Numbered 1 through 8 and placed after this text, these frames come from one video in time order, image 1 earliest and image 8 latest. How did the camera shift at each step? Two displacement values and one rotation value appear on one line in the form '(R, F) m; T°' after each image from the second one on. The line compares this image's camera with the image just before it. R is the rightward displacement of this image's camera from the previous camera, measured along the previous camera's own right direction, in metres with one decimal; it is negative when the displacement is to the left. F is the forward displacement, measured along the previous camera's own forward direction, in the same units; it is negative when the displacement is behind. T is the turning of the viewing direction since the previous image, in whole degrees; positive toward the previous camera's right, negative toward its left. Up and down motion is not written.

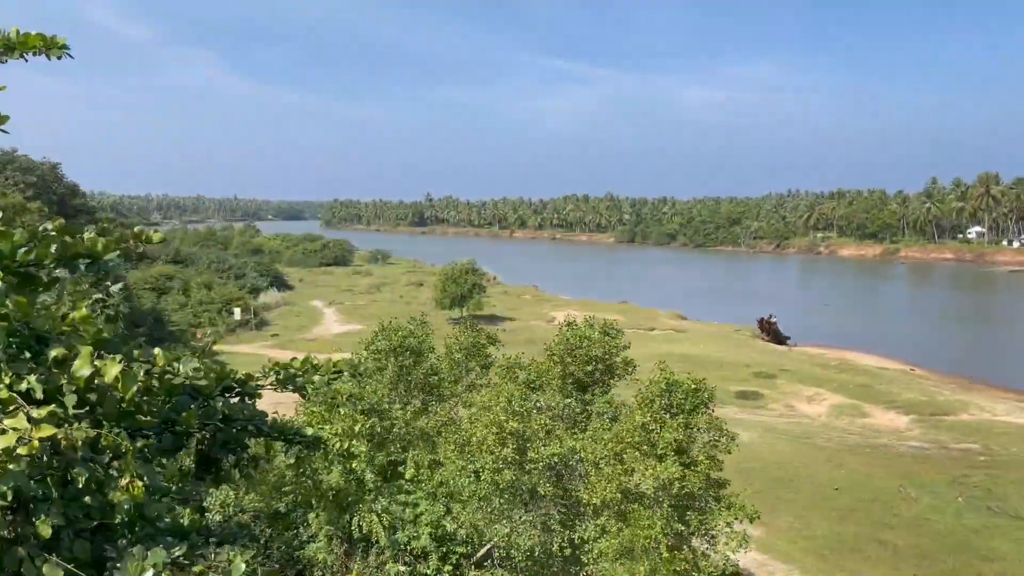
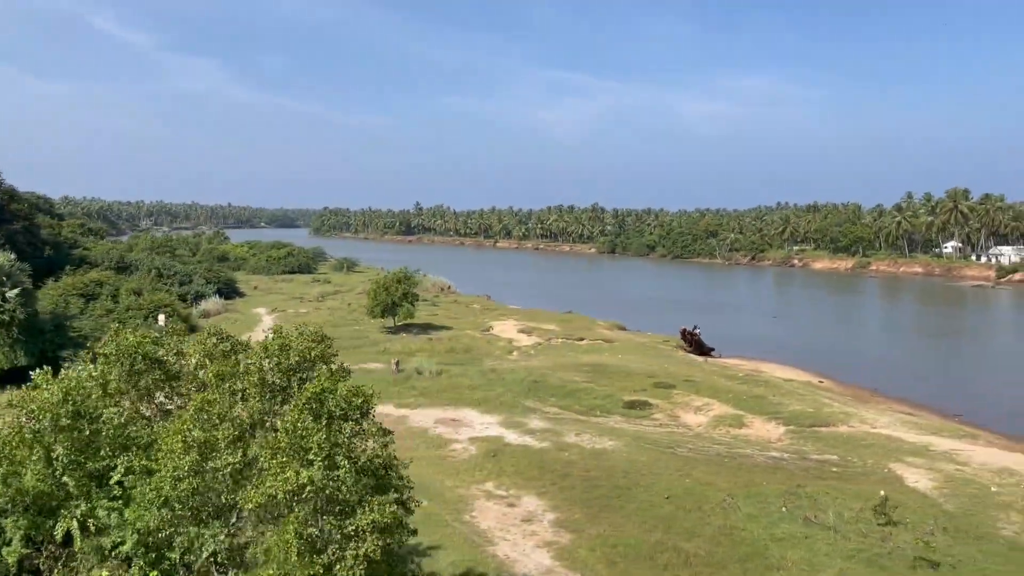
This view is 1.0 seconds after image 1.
(+2.8, -0.2) m; +1°
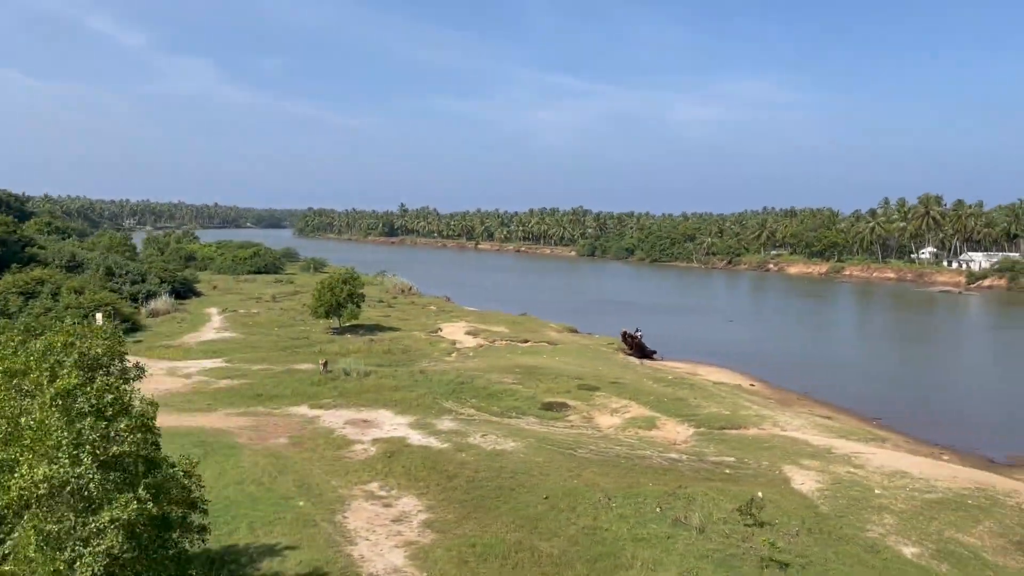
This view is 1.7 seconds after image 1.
(+1.9, 0.0) m; +1°
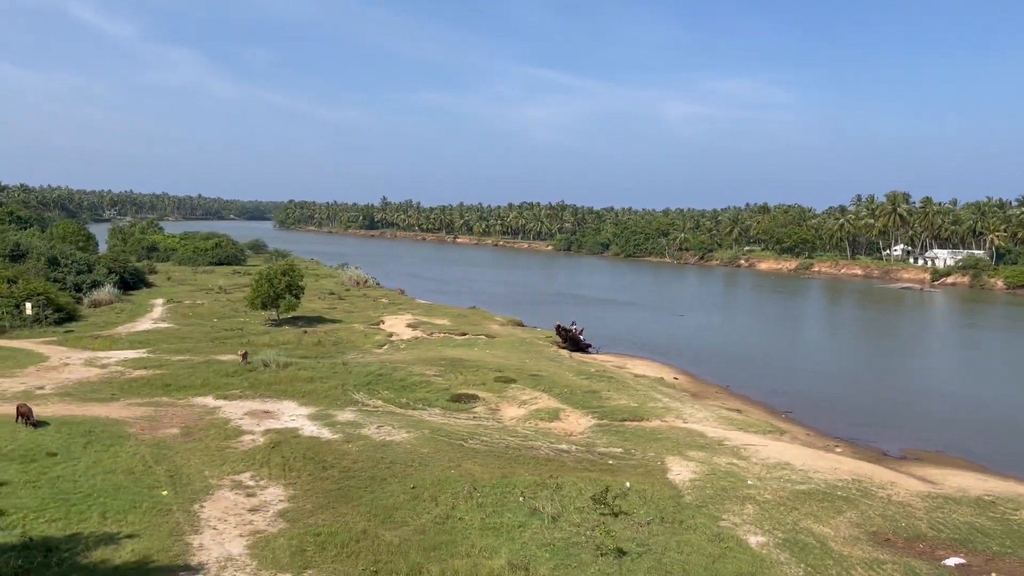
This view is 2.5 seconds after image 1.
(+2.1, 0.0) m; +1°
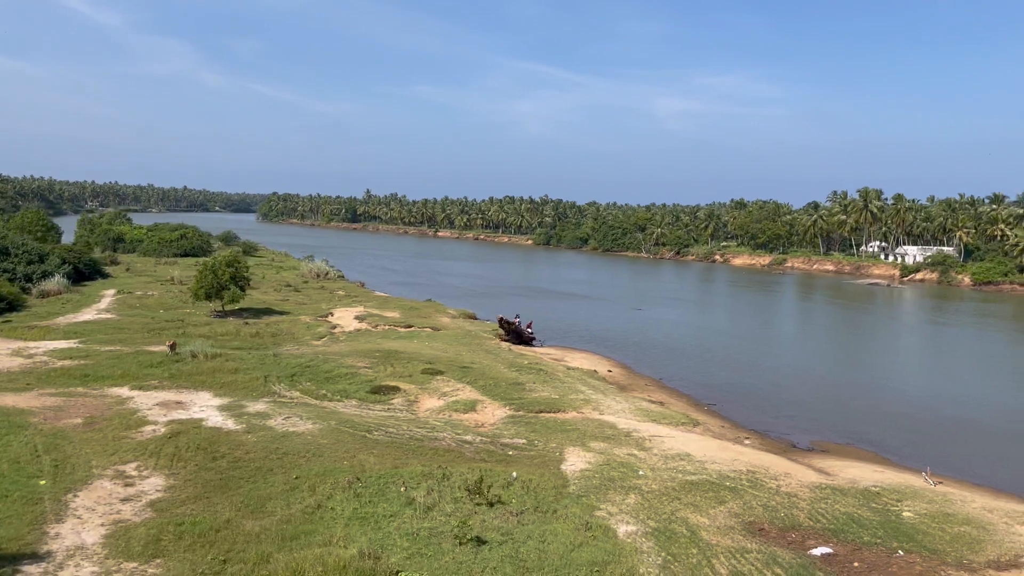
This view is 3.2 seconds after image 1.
(+1.8, 0.0) m; +1°
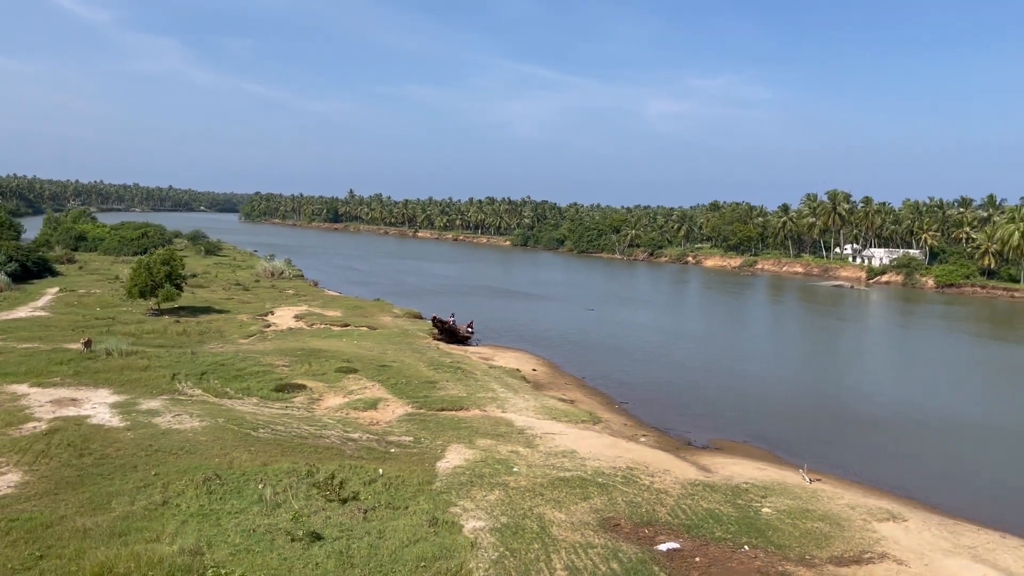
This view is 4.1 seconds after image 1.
(+2.2, 0.0) m; +1°
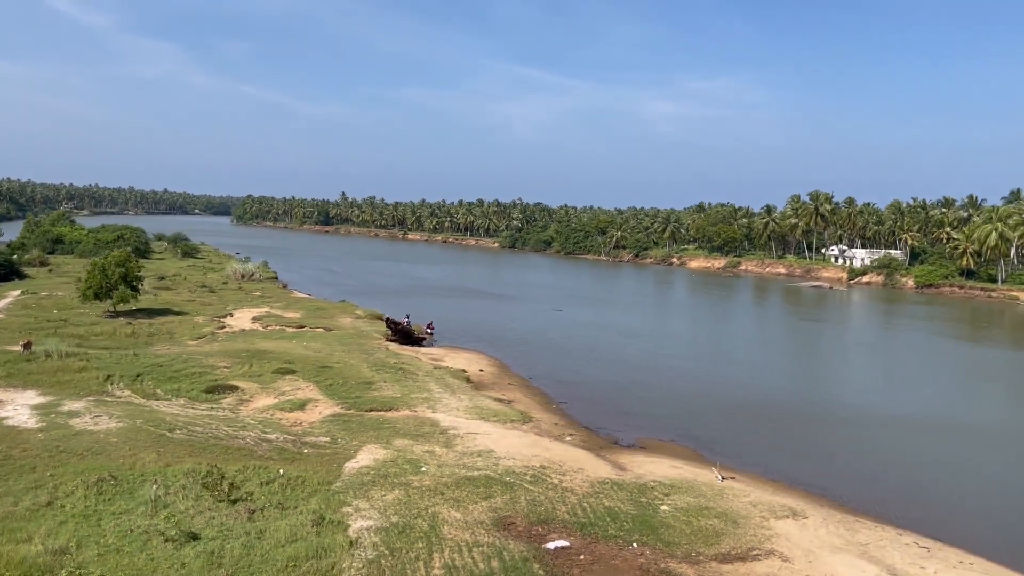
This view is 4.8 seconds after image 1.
(+1.7, 0.0) m; 0°
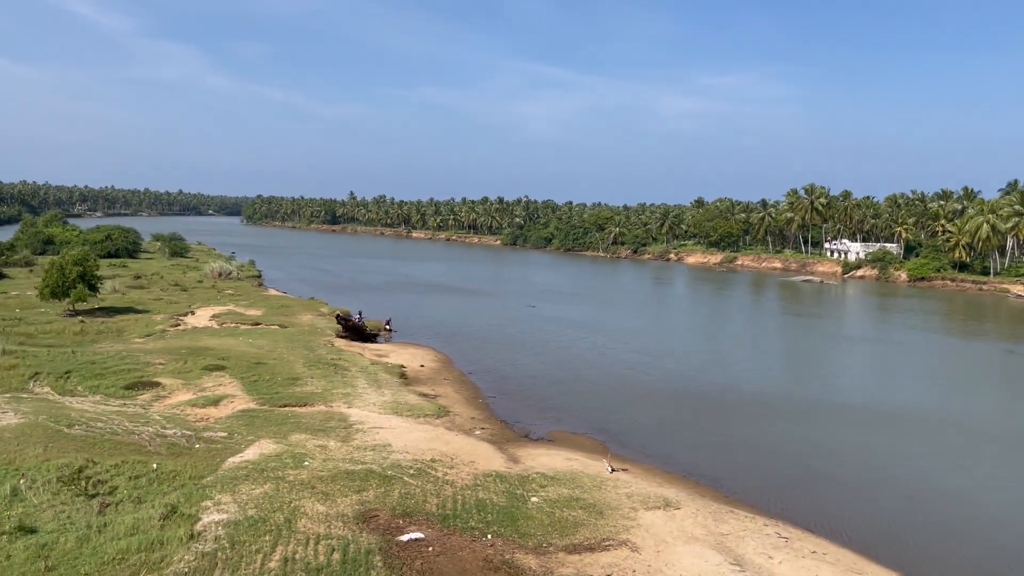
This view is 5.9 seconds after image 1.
(+2.6, +0.1) m; -1°
